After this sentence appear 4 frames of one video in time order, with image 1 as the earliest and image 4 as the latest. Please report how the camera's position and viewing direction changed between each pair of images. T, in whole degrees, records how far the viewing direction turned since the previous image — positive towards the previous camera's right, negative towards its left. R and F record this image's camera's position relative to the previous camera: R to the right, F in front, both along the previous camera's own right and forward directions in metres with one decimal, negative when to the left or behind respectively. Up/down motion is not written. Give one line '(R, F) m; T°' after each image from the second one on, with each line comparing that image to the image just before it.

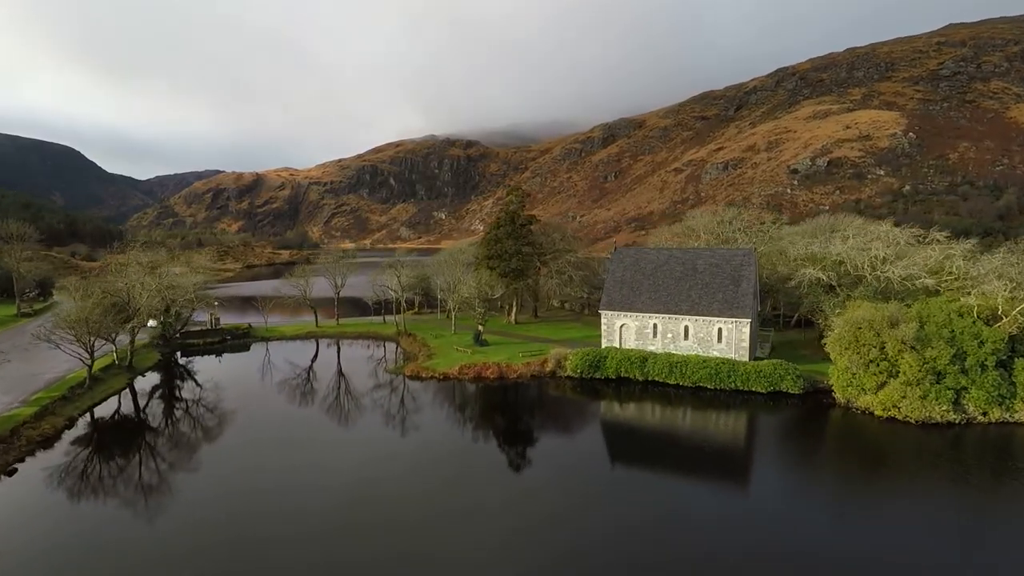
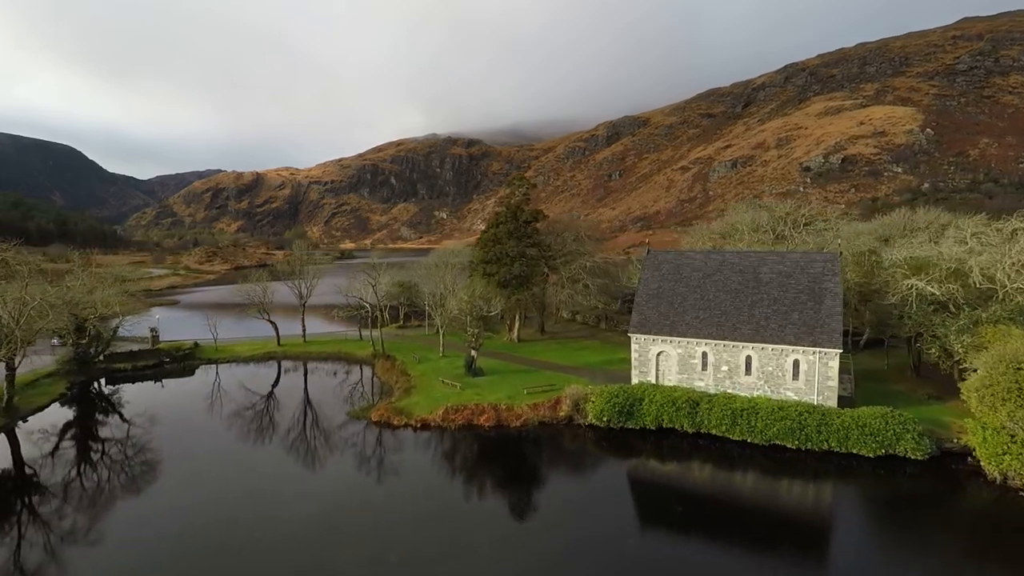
(0.0, +9.0) m; 0°
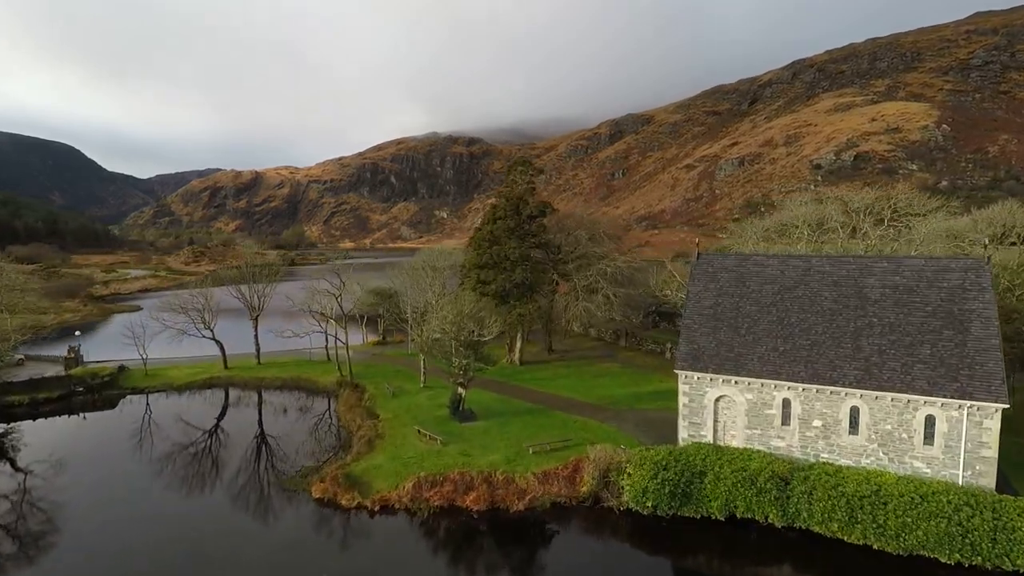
(0.0, +8.1) m; 0°
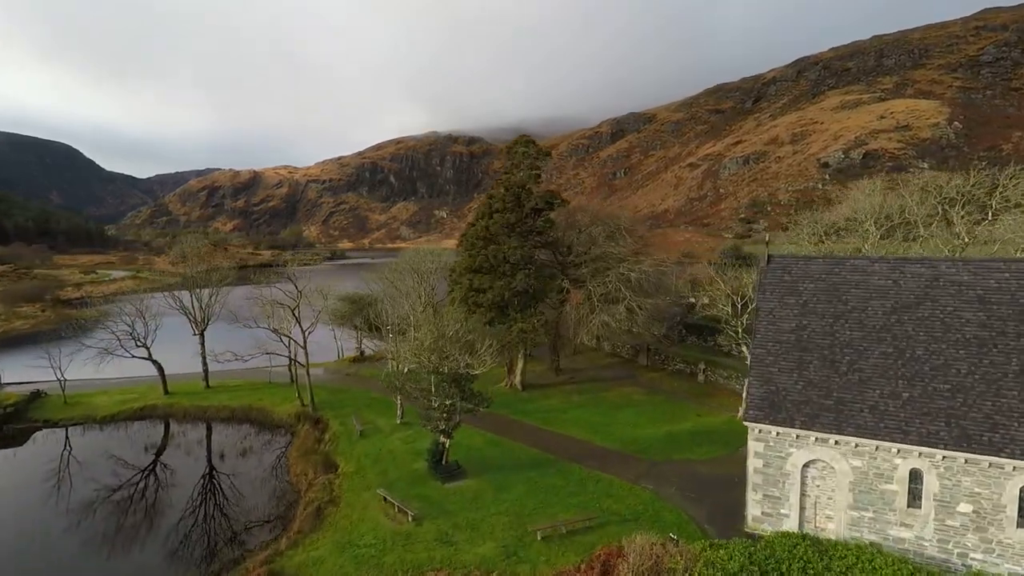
(0.0, +6.1) m; 0°
